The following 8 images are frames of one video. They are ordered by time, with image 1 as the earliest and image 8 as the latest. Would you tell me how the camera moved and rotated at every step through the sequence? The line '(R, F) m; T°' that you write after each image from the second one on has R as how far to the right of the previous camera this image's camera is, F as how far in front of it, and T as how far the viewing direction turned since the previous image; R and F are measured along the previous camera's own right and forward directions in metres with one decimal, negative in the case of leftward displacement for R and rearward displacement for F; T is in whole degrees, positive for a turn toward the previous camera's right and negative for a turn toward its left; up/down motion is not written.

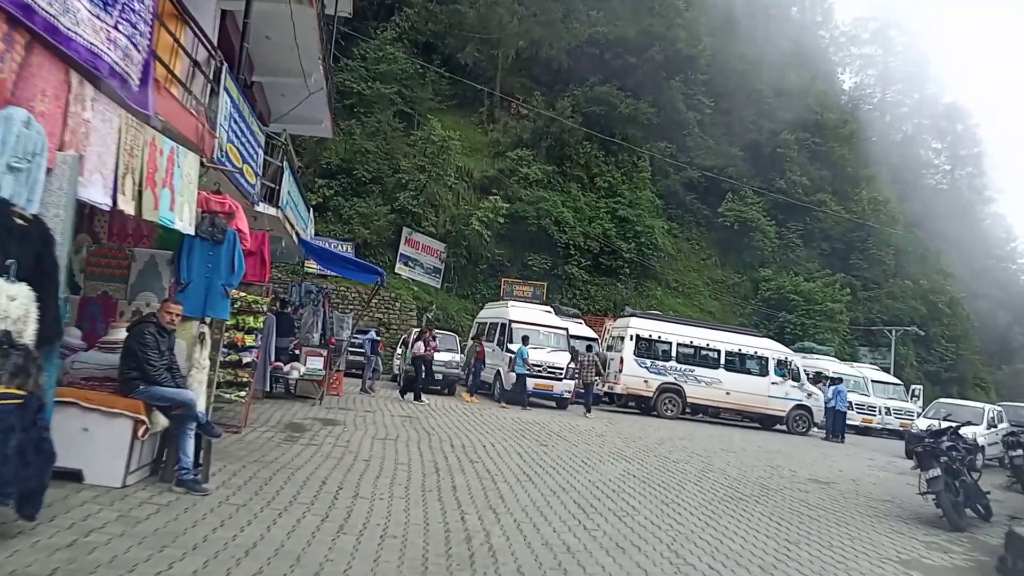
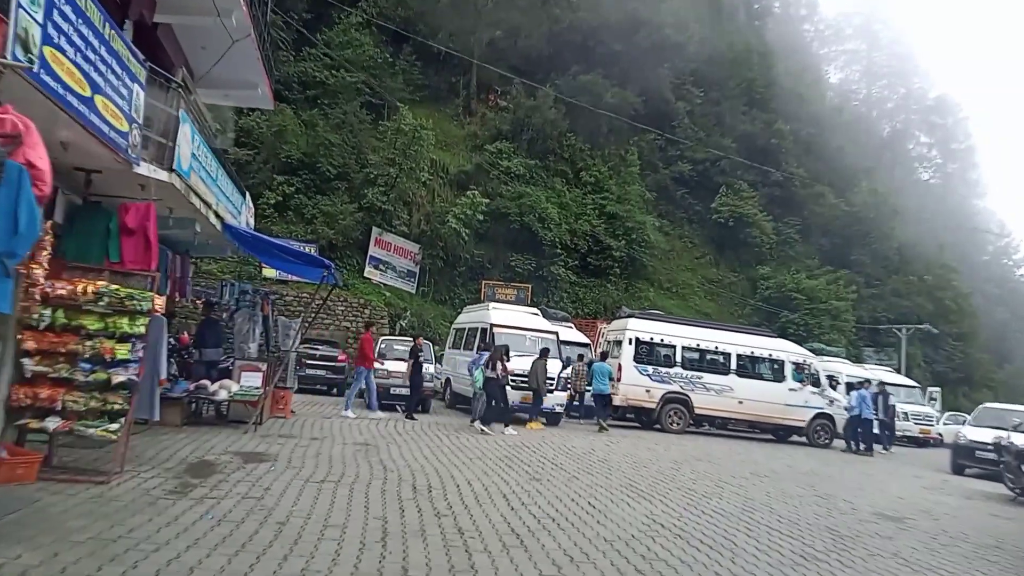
(0.0, +2.9) m; +1°
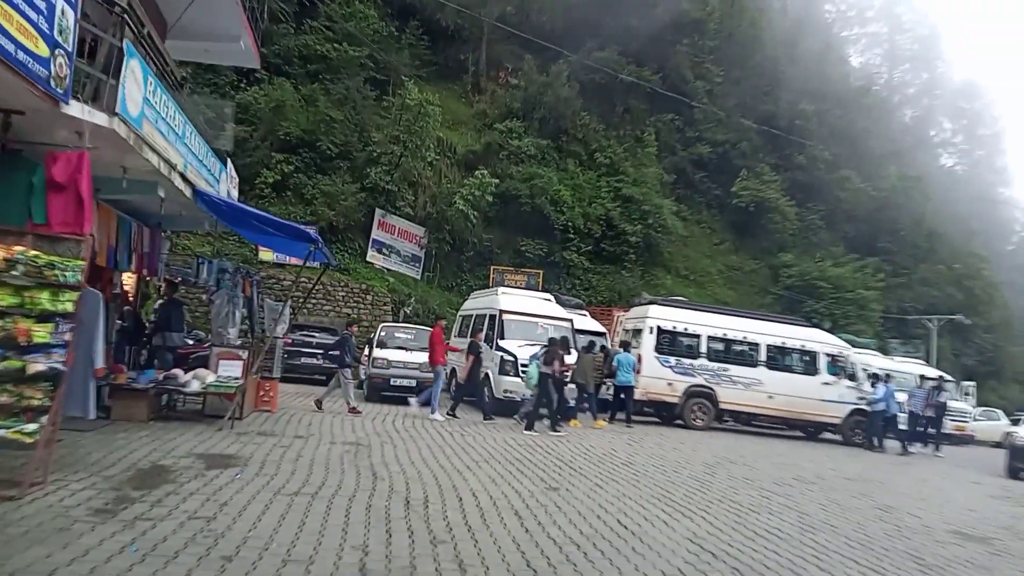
(-0.1, +1.5) m; -1°
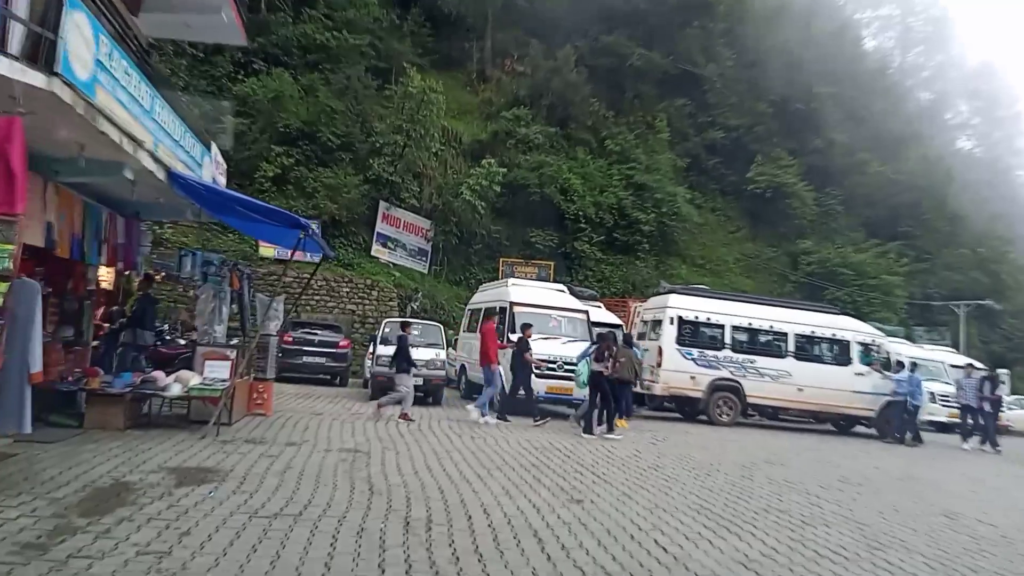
(0.0, +1.1) m; -1°
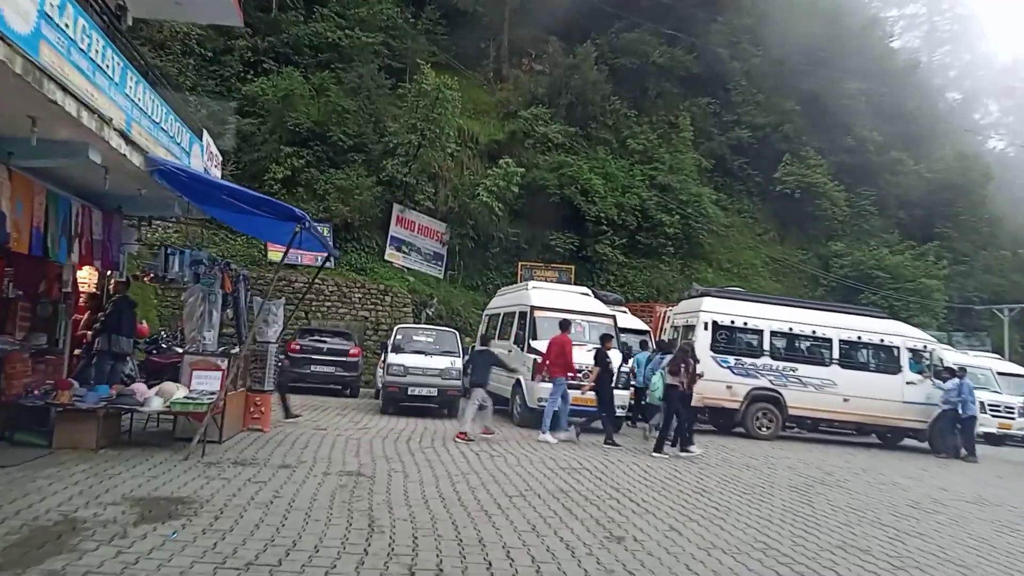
(-0.1, +1.2) m; -1°
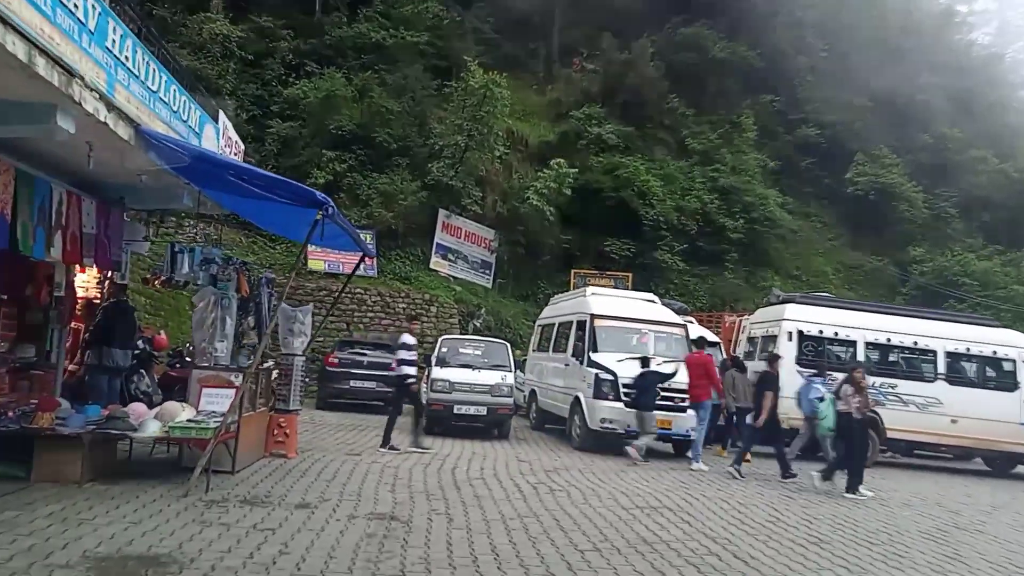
(-0.2, +1.6) m; -4°
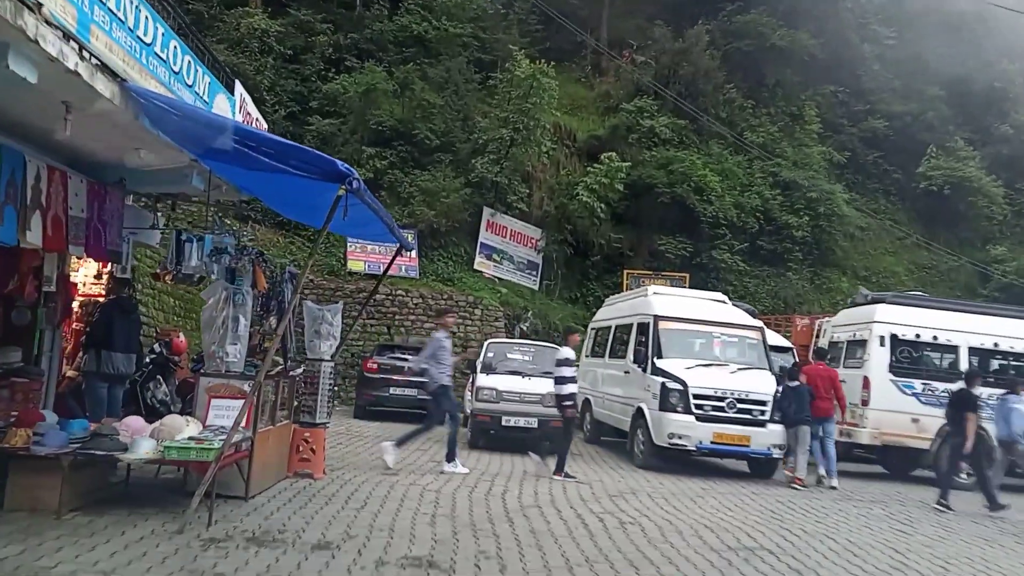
(-0.2, +1.3) m; -3°
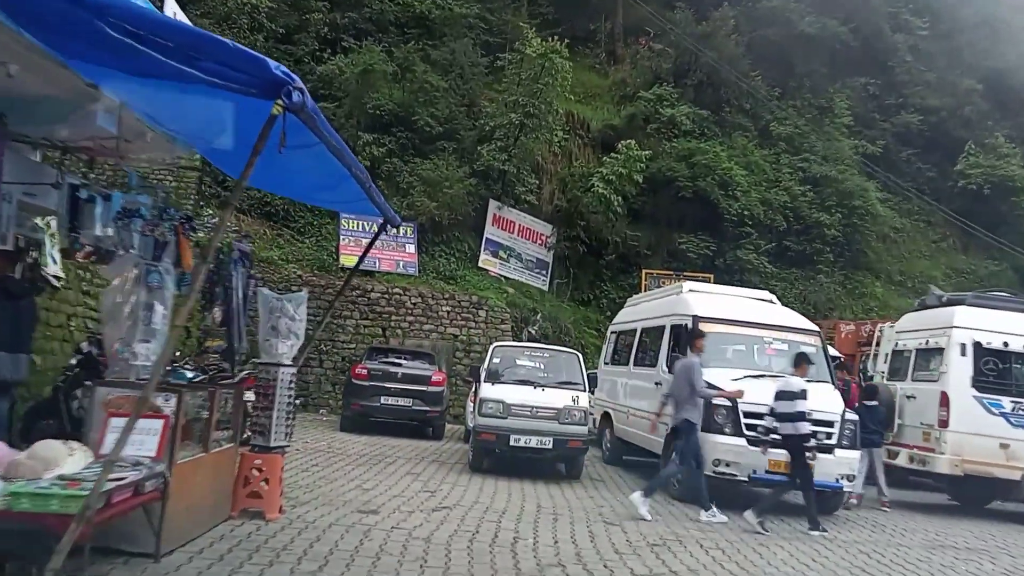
(-0.1, +2.0) m; 0°
